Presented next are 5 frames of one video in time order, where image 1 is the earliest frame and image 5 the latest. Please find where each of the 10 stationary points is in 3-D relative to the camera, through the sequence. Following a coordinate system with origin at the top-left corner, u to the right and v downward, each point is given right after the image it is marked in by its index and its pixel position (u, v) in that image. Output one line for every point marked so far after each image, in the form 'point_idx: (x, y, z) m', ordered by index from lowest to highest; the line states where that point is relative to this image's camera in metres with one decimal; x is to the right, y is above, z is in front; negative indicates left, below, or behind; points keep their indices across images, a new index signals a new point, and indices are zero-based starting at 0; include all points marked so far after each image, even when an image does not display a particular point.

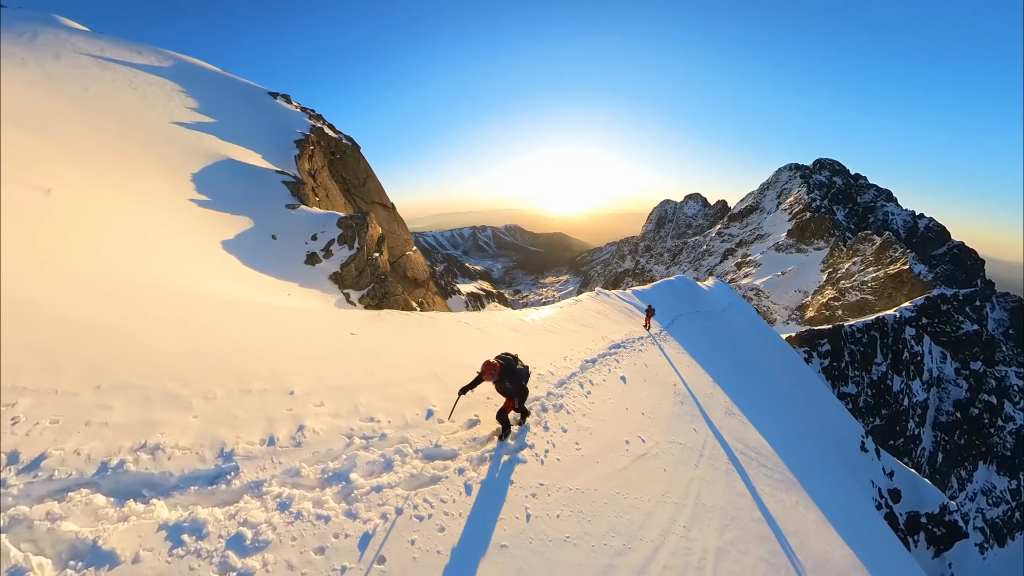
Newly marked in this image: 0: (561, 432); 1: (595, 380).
0: (+1.5, -3.4, +10.0) m
1: (+2.8, -3.0, +13.6) m
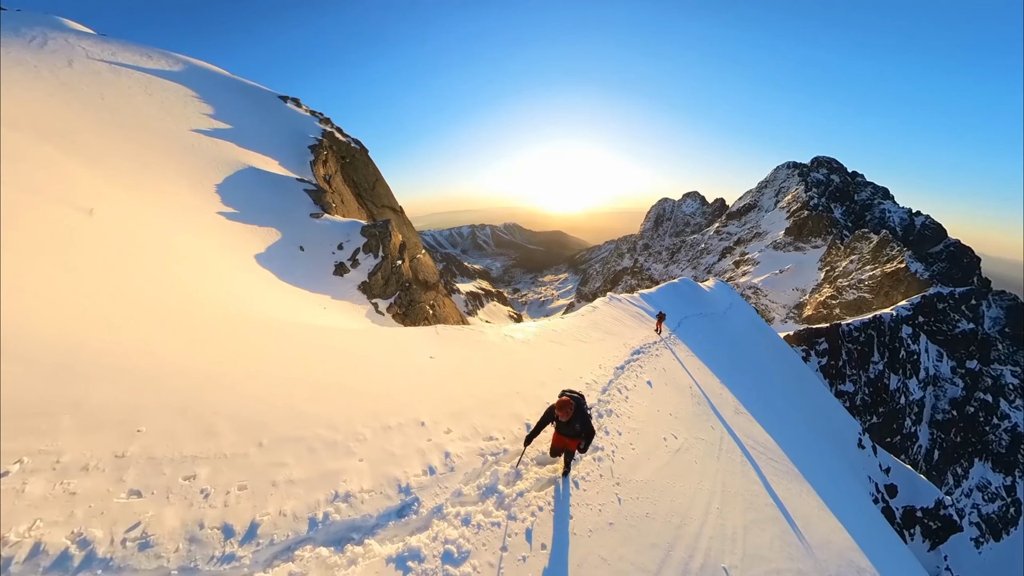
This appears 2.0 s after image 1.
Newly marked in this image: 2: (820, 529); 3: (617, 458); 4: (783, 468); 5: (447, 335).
0: (+3.1, -4.0, +11.8) m
1: (+4.4, -3.6, +15.4) m
2: (+10.1, -7.9, +13.1) m
3: (+2.8, -4.3, +10.8) m
4: (+11.7, -7.8, +17.4) m
5: (-2.3, -1.8, +15.8) m
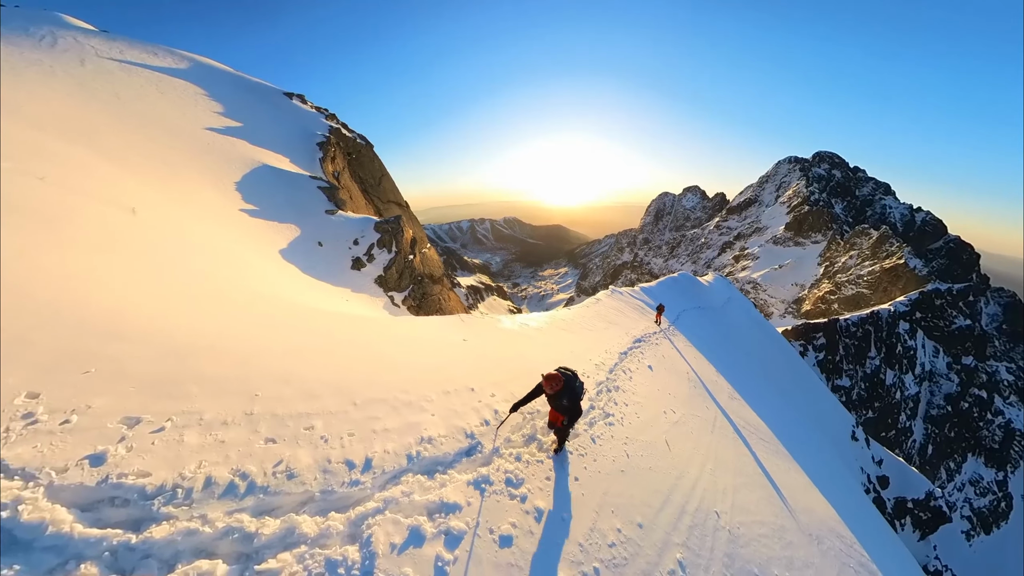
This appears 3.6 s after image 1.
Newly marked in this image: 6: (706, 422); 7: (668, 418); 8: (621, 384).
0: (+3.7, -3.8, +13.4) m
1: (+5.0, -3.3, +17.0) m
2: (+10.7, -7.7, +14.7) m
3: (+3.5, -4.1, +12.4) m
4: (+12.3, -7.5, +19.0) m
5: (-1.7, -1.4, +17.3) m
6: (+7.5, -5.2, +15.8) m
7: (+5.4, -4.5, +14.0) m
8: (+3.9, -3.5, +14.8) m
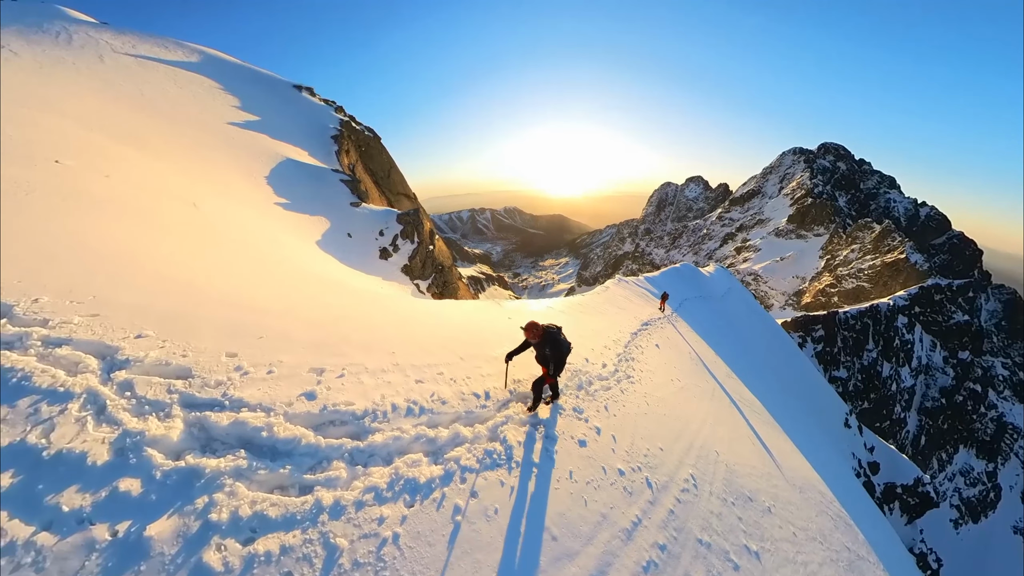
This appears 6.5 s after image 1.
0: (+5.0, -3.3, +15.8) m
1: (+6.3, -2.7, +19.4) m
2: (+11.9, -7.2, +17.3) m
3: (+4.8, -3.6, +14.8) m
4: (+13.6, -7.0, +21.6) m
5: (-0.4, -0.8, +19.7) m
6: (+8.8, -4.7, +18.2) m
7: (+6.7, -4.0, +16.4) m
8: (+5.2, -2.9, +17.2) m
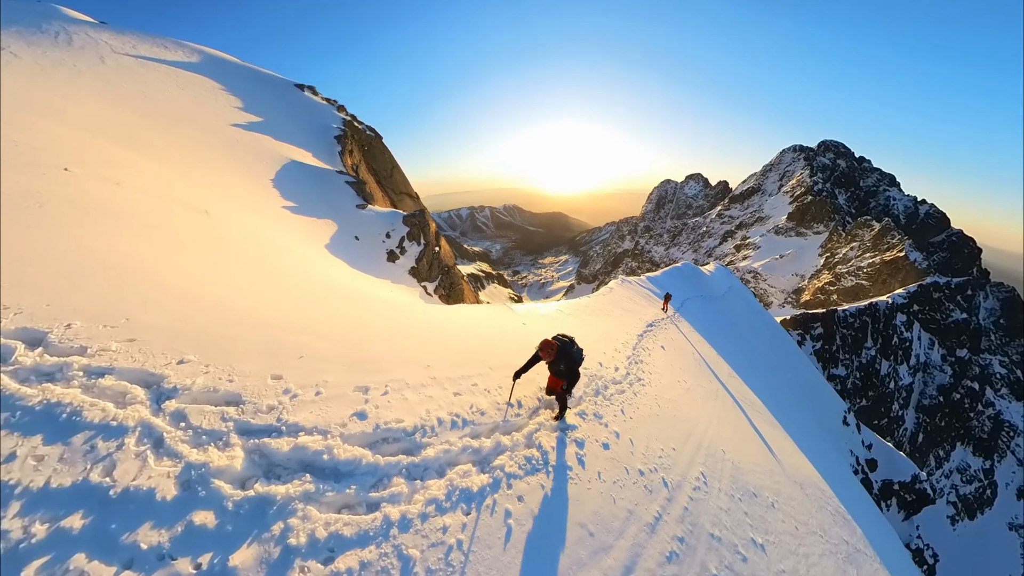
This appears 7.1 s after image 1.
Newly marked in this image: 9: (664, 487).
0: (+5.6, -3.5, +16.5) m
1: (+6.8, -2.9, +20.0) m
2: (+12.4, -7.4, +18.0) m
3: (+5.3, -3.8, +15.5) m
4: (+14.1, -7.1, +22.3) m
5: (+0.2, -0.9, +20.3) m
6: (+9.3, -4.8, +18.9) m
7: (+7.2, -4.1, +17.1) m
8: (+5.8, -3.1, +17.9) m
9: (+3.7, -5.2, +10.5) m
